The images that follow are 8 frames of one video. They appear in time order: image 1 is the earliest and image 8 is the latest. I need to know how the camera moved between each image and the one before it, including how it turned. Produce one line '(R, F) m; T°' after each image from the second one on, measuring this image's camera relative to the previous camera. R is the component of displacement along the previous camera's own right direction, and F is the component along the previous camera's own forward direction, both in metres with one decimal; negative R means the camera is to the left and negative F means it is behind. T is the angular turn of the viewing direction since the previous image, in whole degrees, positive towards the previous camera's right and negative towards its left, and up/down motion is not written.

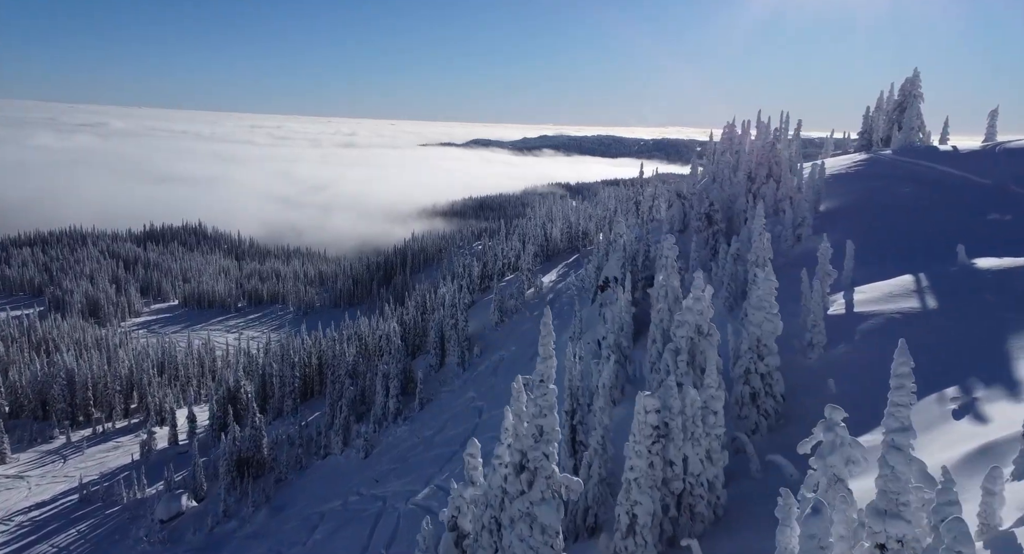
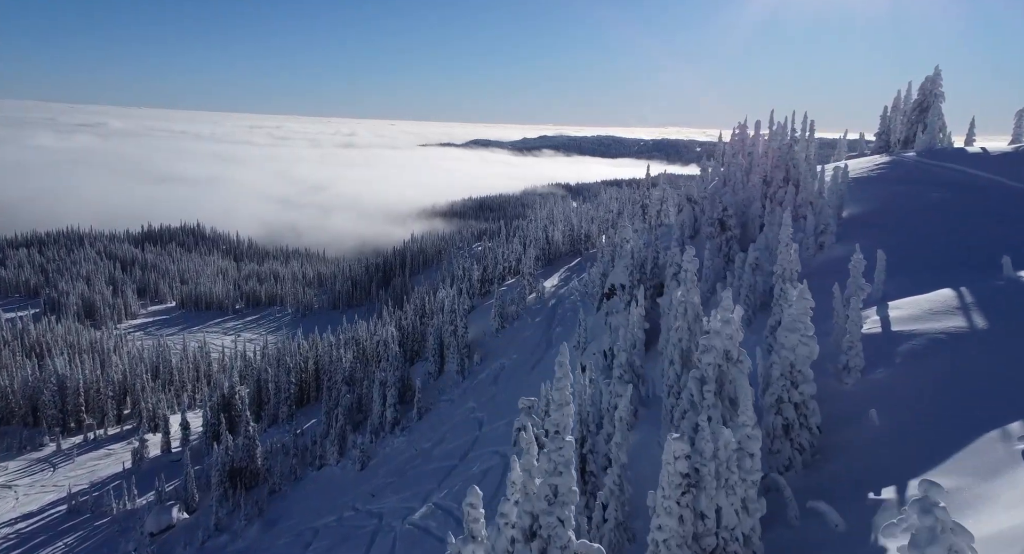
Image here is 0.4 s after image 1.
(-0.2, +2.7) m; 0°
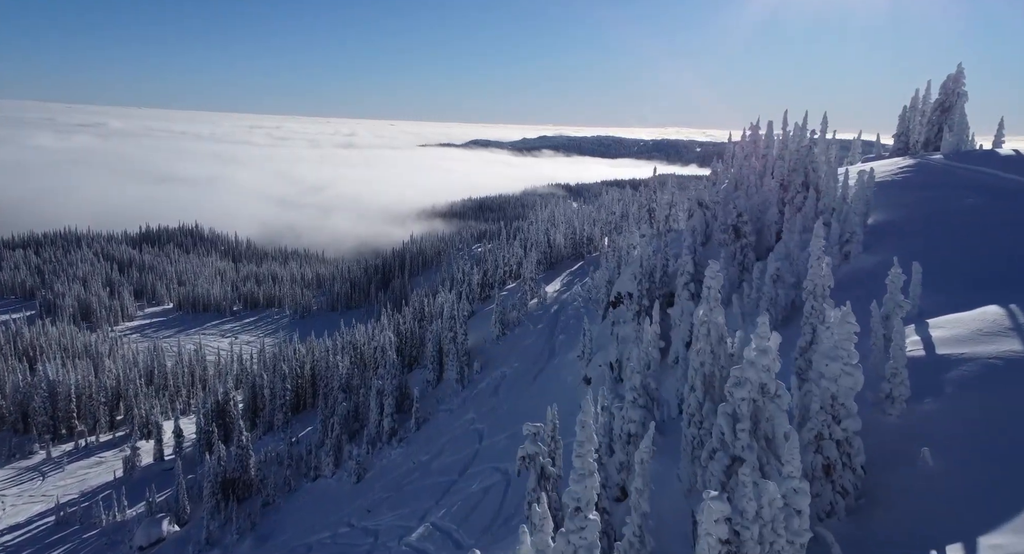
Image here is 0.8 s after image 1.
(-0.2, +2.7) m; 0°
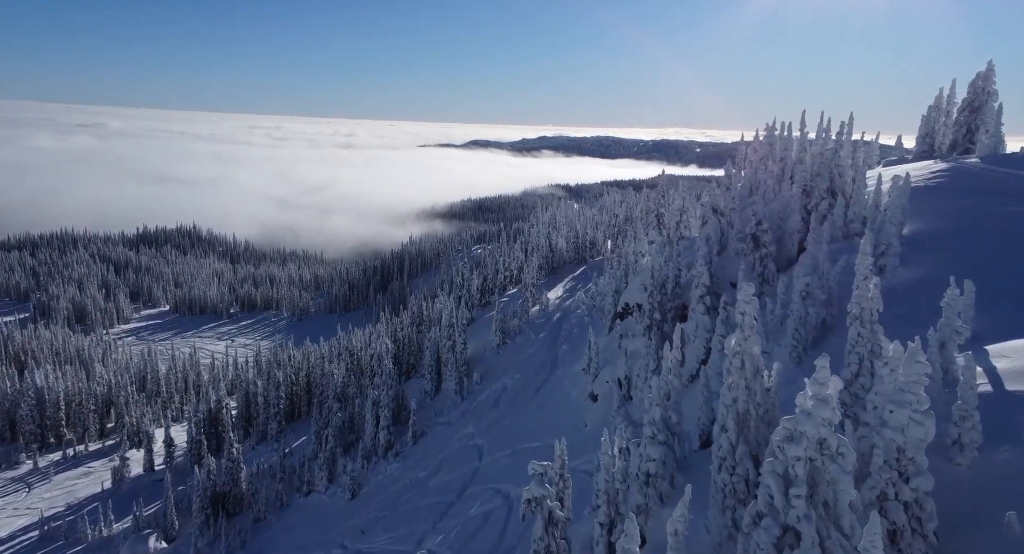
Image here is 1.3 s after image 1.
(-0.2, +3.3) m; 0°
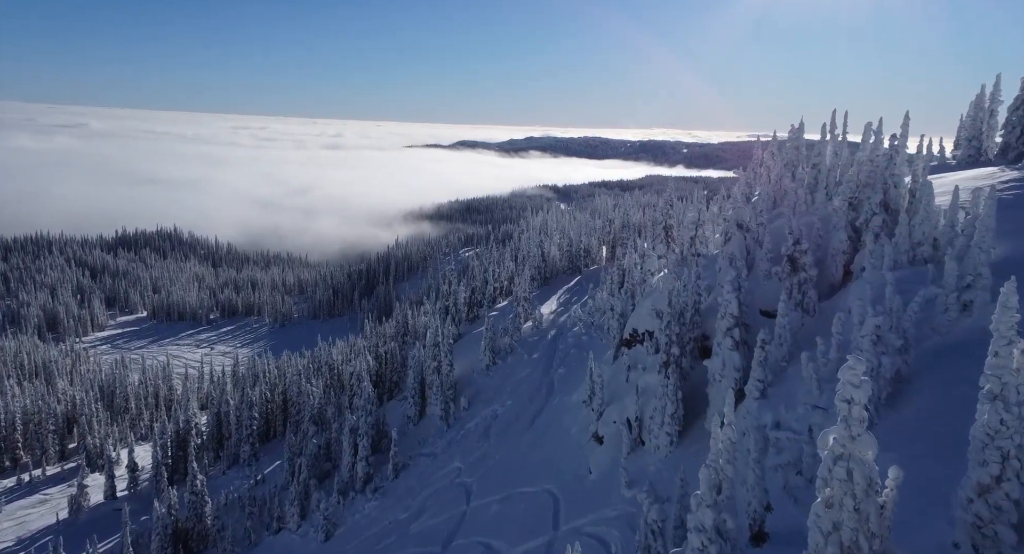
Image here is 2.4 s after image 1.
(-0.3, +7.1) m; +1°
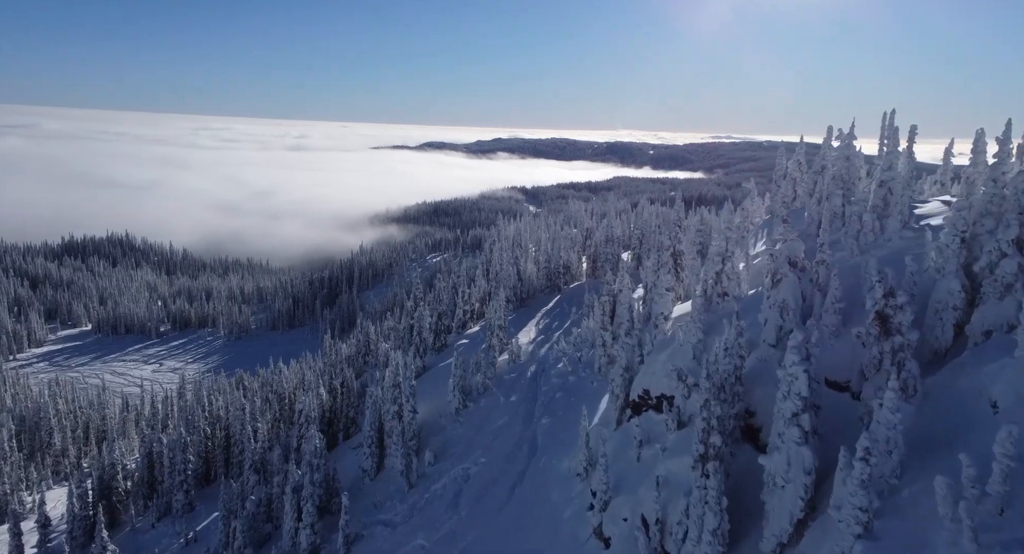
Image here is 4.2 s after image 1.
(-0.4, +11.2) m; +3°
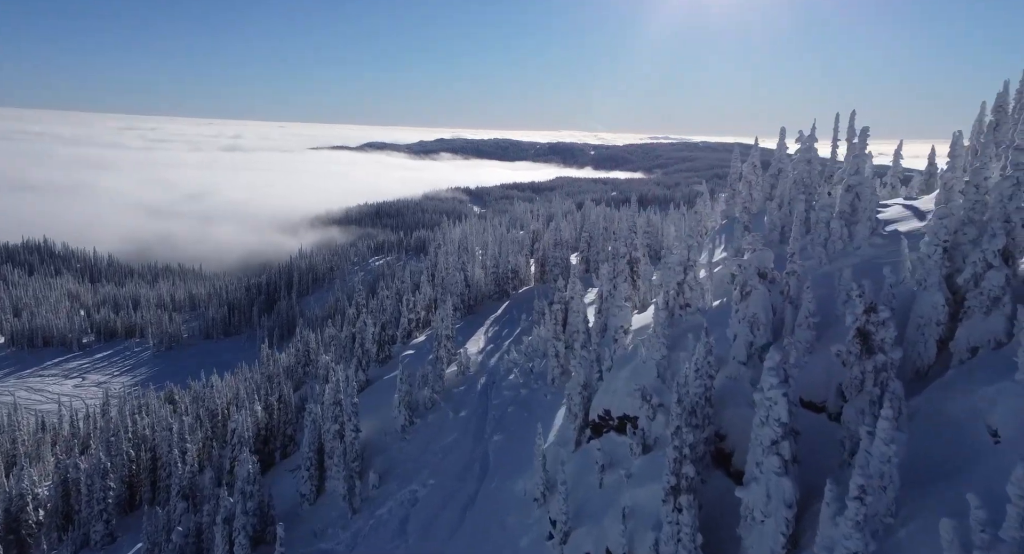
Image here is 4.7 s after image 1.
(-0.2, +3.0) m; +5°
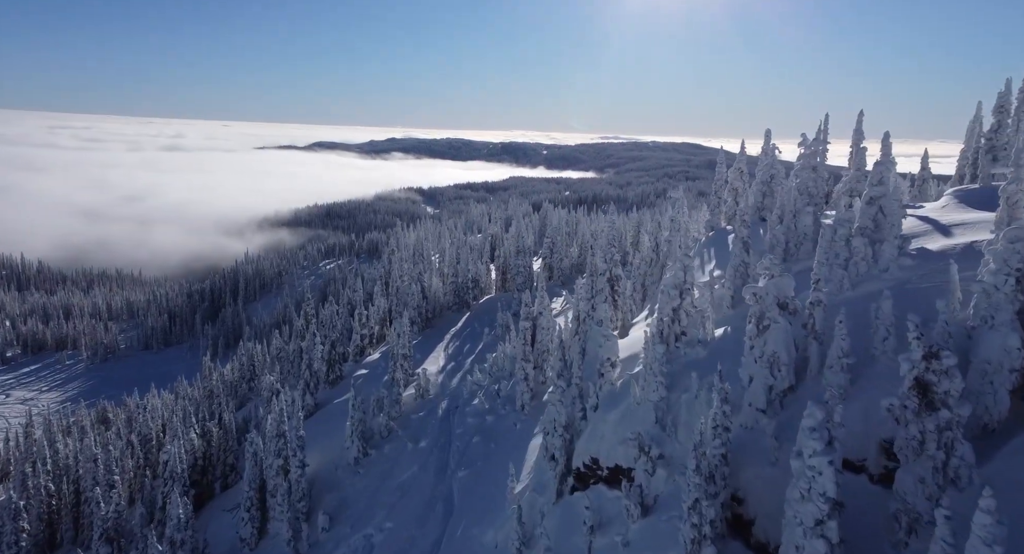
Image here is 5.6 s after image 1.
(-0.7, +5.4) m; +4°
